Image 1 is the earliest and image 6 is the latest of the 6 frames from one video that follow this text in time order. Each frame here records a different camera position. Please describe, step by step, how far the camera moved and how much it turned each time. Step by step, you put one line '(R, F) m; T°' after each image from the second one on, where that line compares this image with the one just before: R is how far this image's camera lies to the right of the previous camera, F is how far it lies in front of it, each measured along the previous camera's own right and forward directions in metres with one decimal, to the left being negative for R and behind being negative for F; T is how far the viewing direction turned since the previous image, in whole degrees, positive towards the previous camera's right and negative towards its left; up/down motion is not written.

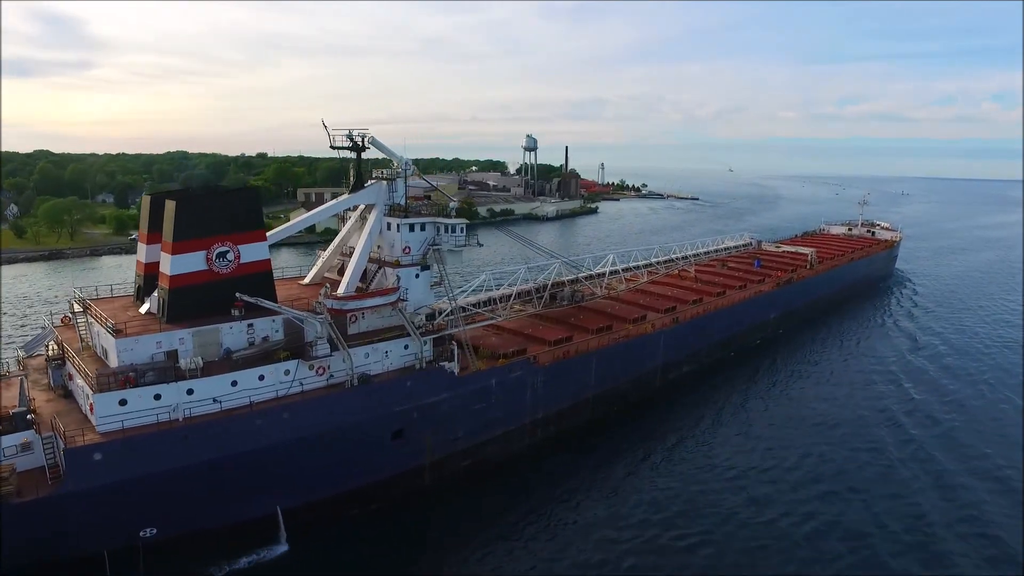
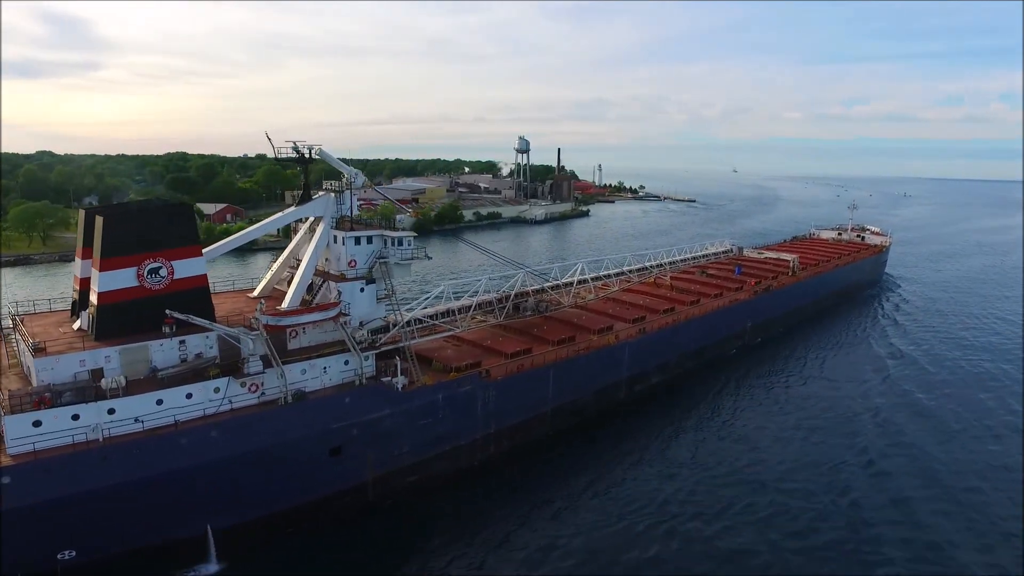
(+1.3, +0.2) m; 0°
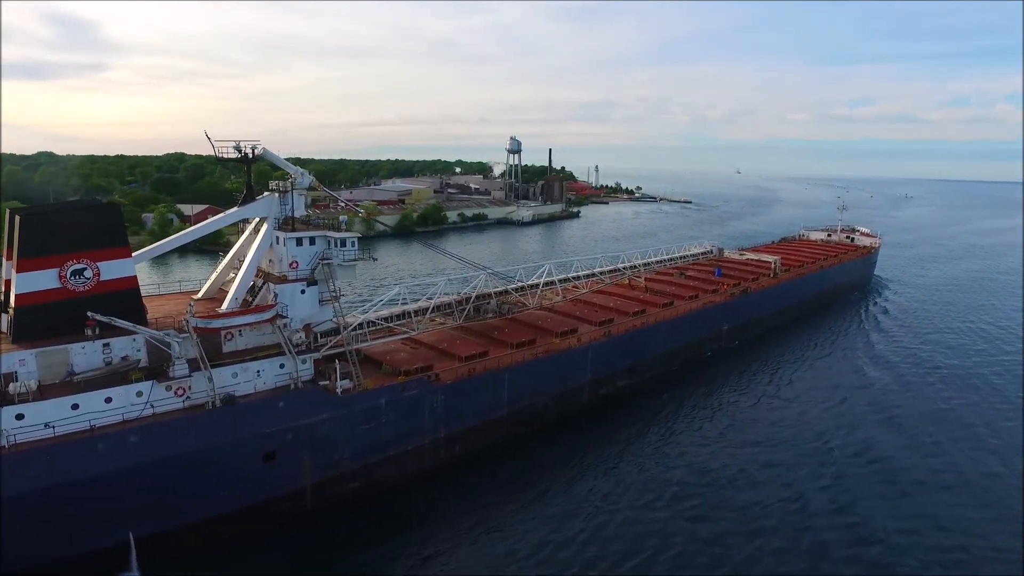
(+1.3, +0.3) m; 0°
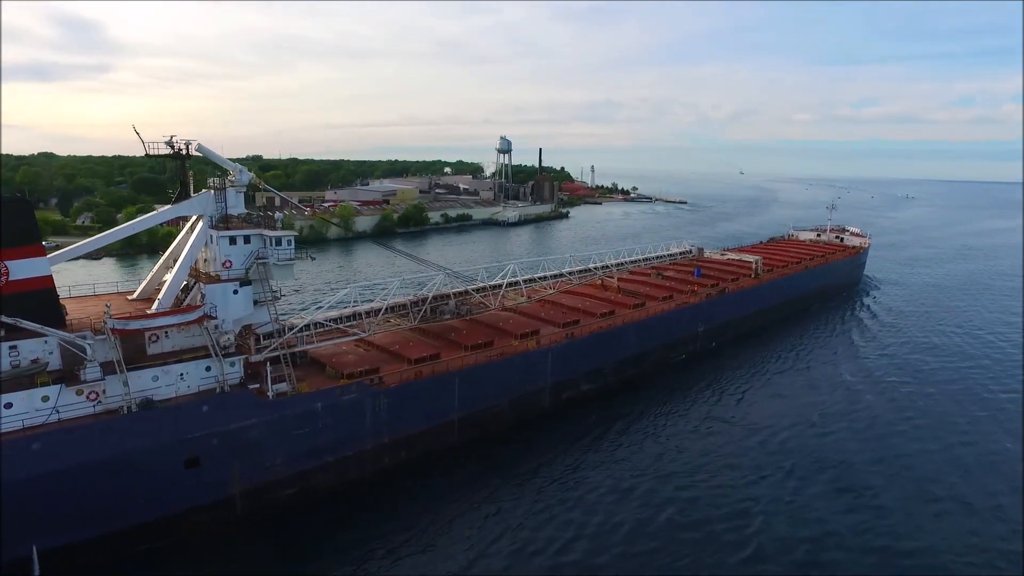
(+1.4, +0.5) m; 0°
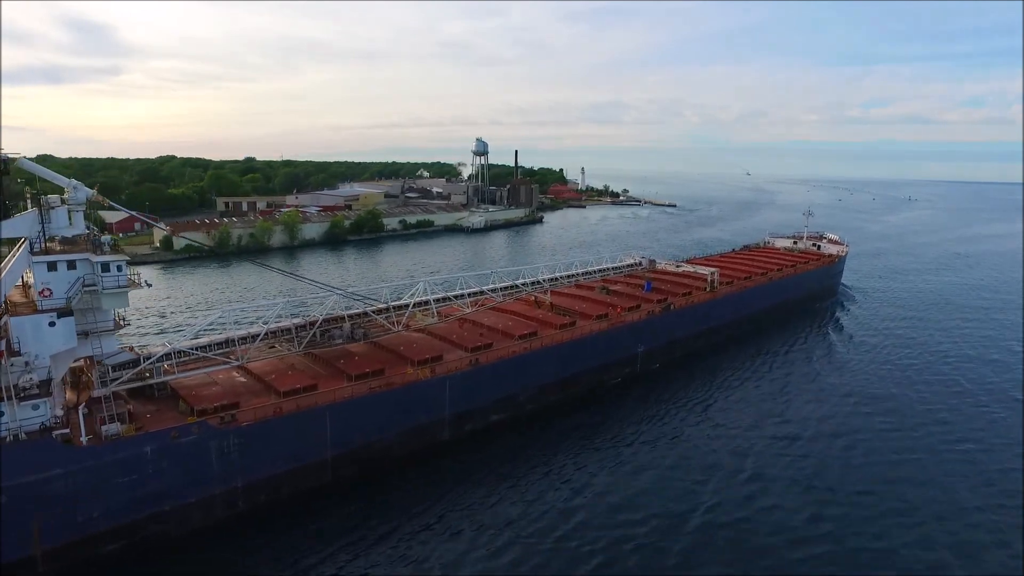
(+3.1, +1.4) m; -1°
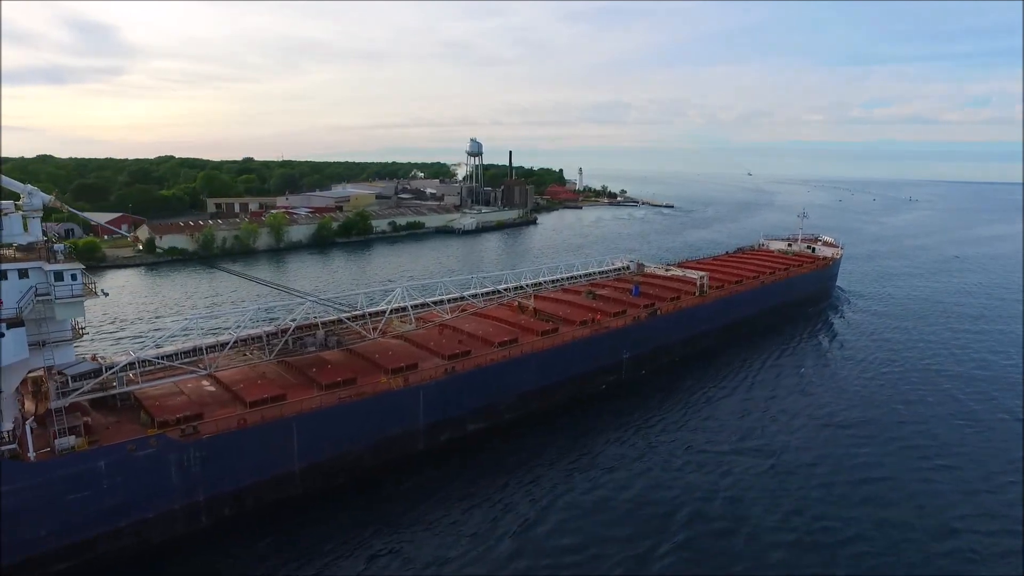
(+0.7, +0.4) m; 0°
